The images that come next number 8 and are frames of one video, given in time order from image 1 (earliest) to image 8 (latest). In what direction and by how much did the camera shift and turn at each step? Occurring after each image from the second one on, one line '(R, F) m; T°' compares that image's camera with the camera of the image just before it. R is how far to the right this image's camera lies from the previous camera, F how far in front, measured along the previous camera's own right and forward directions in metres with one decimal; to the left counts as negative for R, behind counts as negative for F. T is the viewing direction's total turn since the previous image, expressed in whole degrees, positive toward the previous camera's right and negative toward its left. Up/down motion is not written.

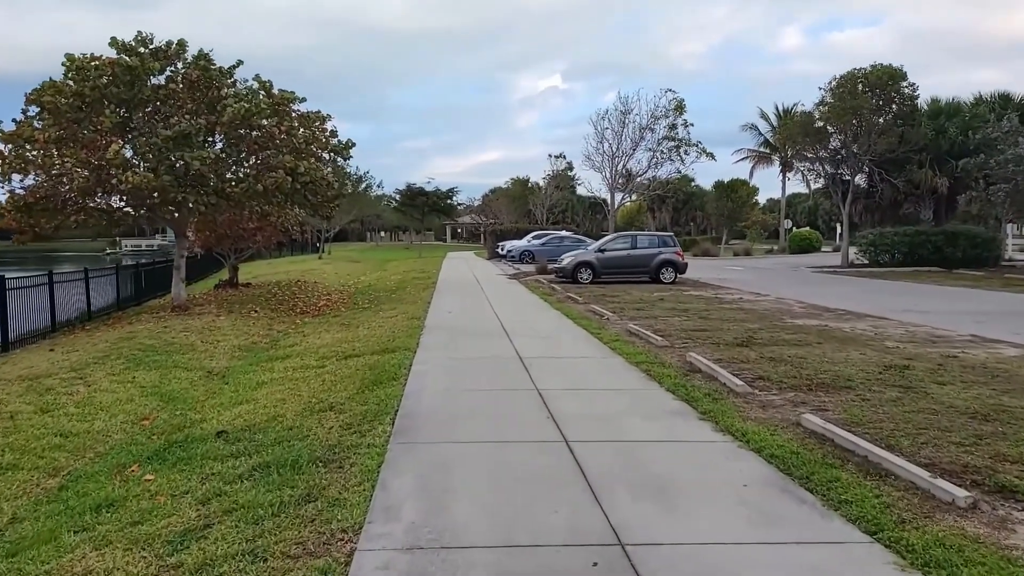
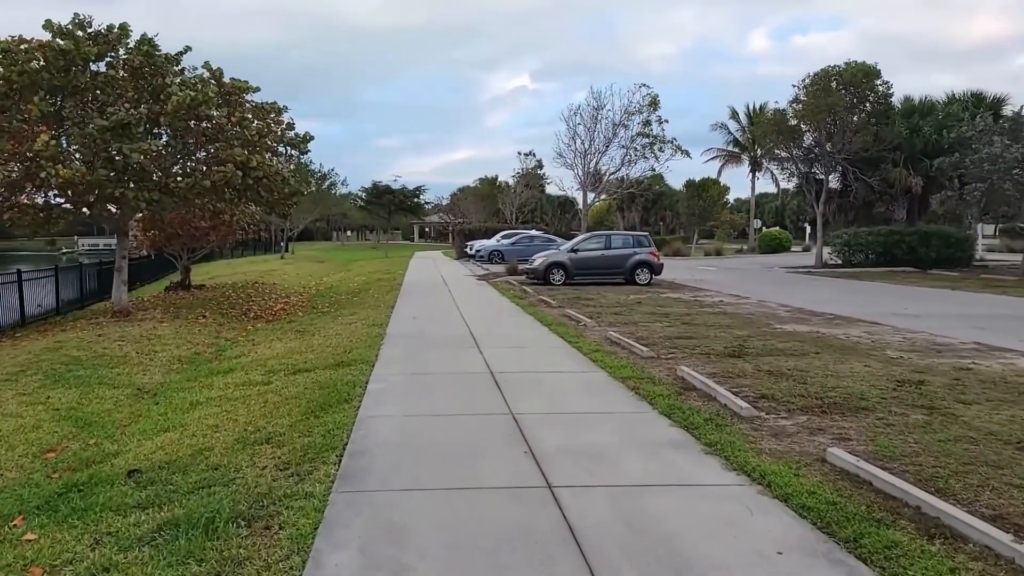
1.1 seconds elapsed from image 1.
(0.0, +1.0) m; +2°
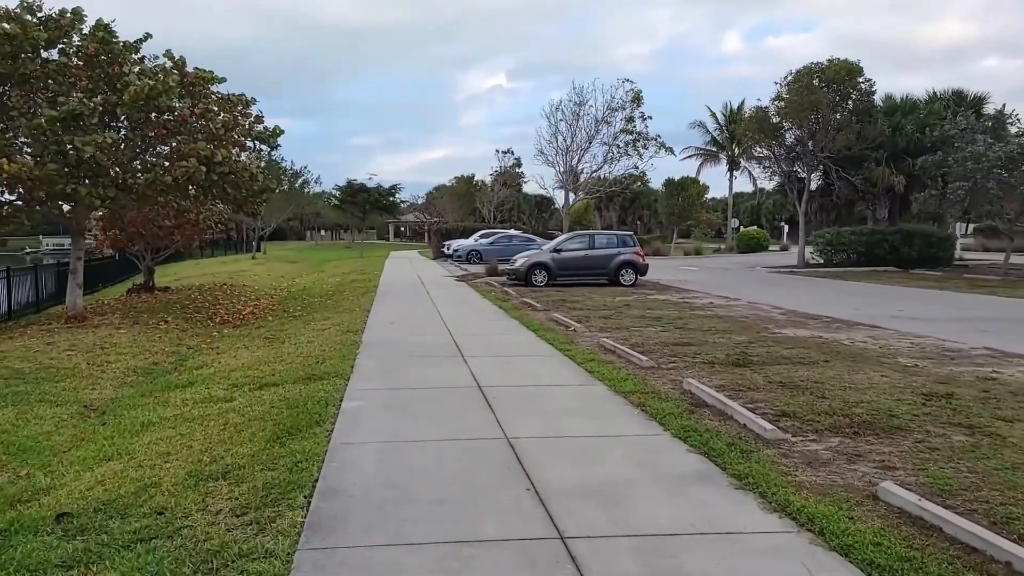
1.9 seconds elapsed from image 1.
(-0.1, +0.7) m; +2°
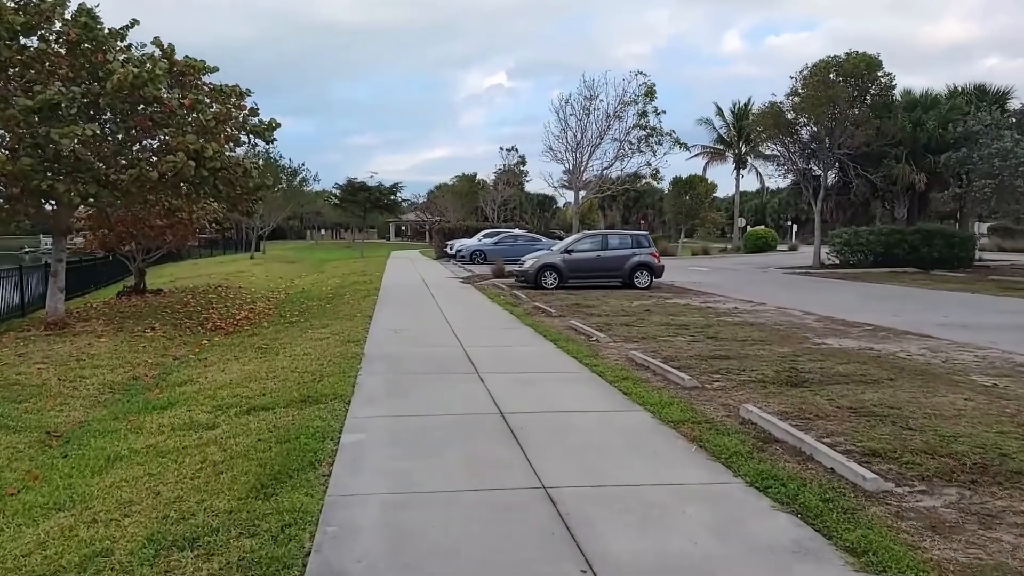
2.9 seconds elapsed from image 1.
(-0.2, +1.0) m; 0°
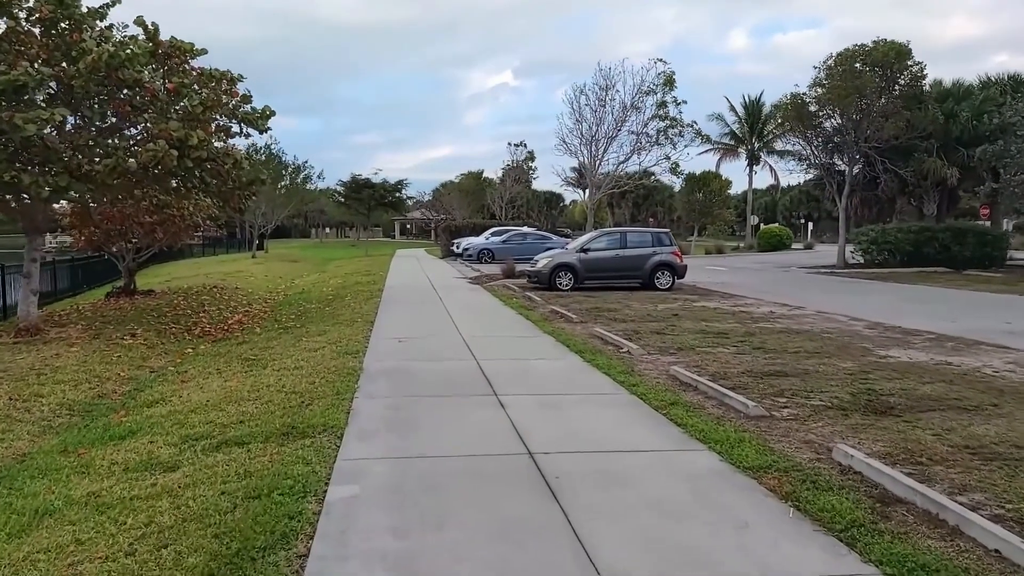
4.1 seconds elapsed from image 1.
(-0.2, +1.2) m; 0°
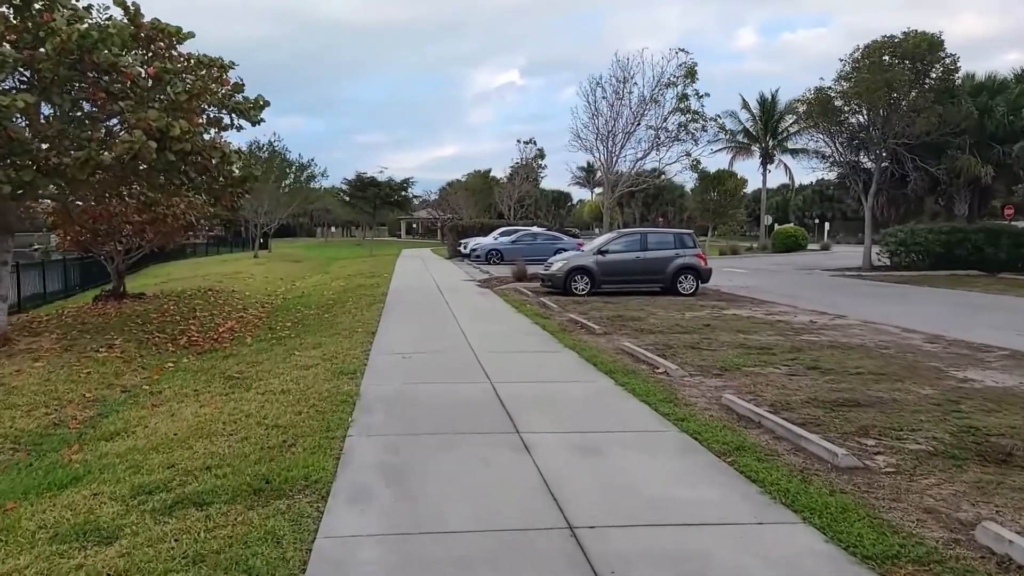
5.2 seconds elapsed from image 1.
(-0.1, +1.2) m; 0°
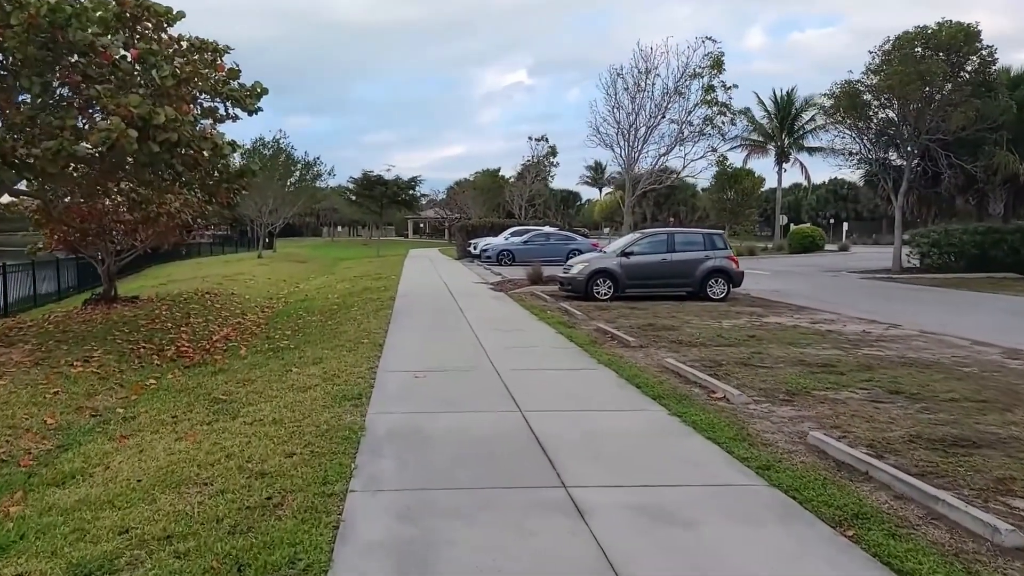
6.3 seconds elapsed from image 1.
(-0.2, +1.2) m; 0°
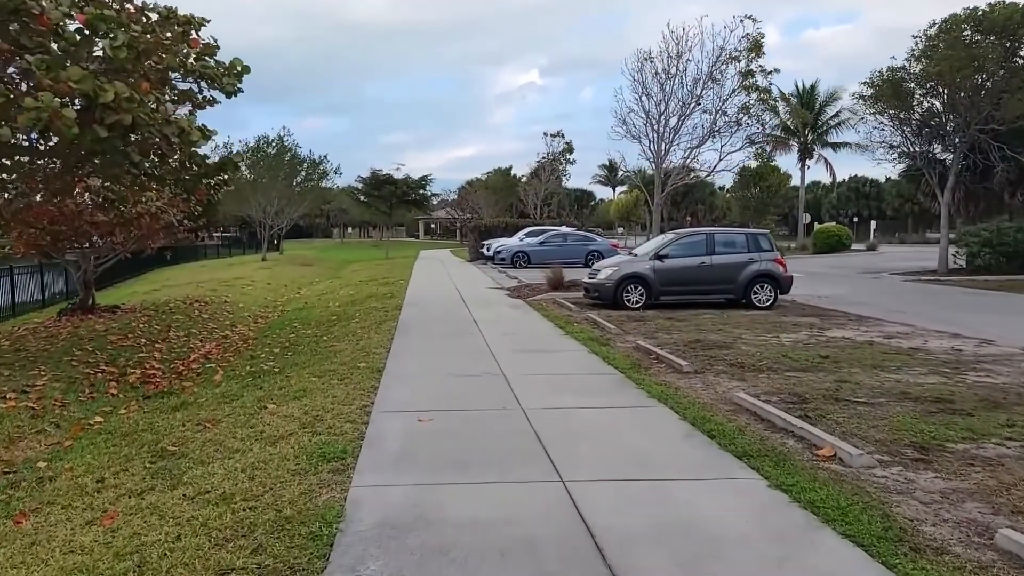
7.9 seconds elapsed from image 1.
(-0.2, +1.7) m; -1°
